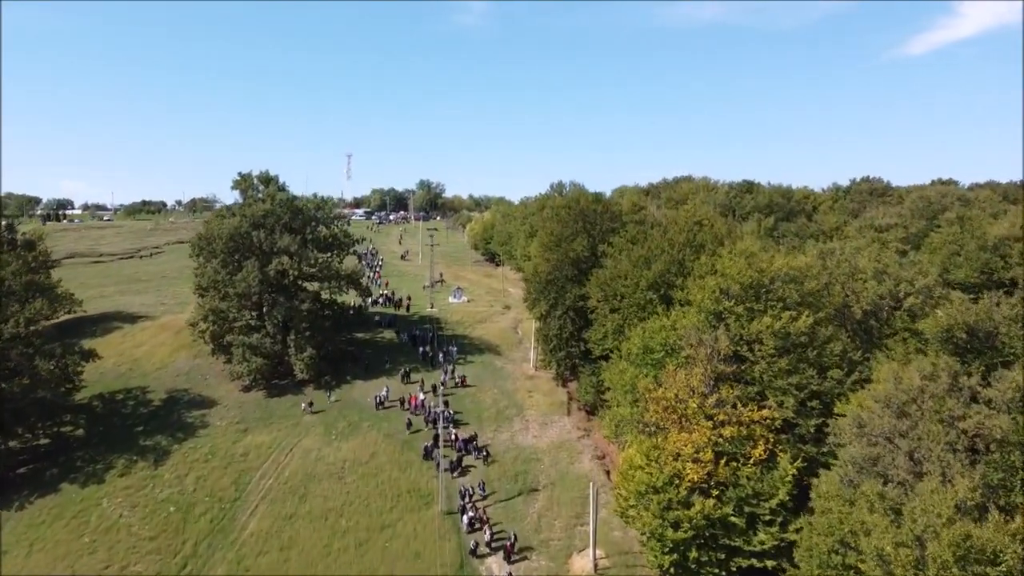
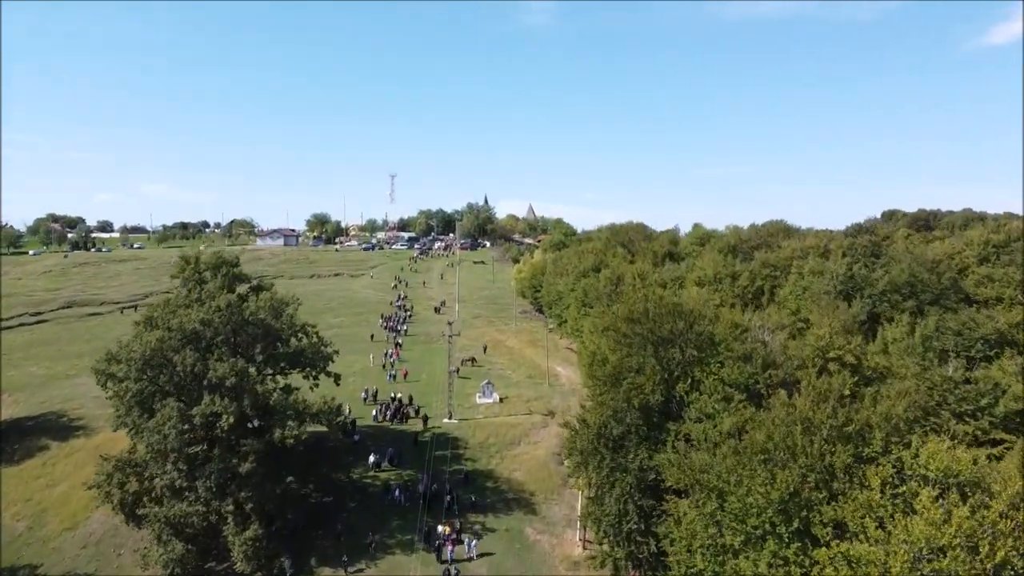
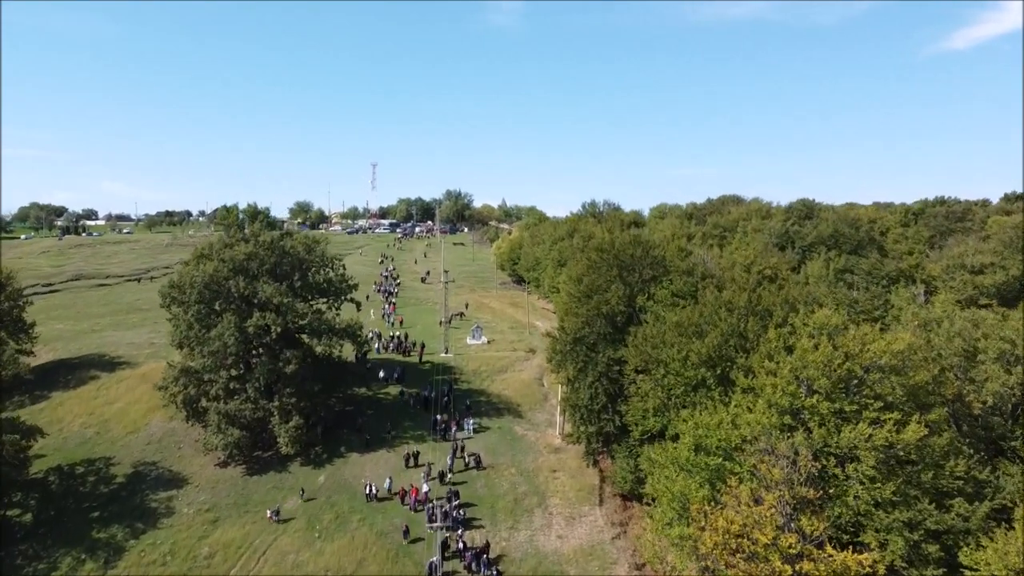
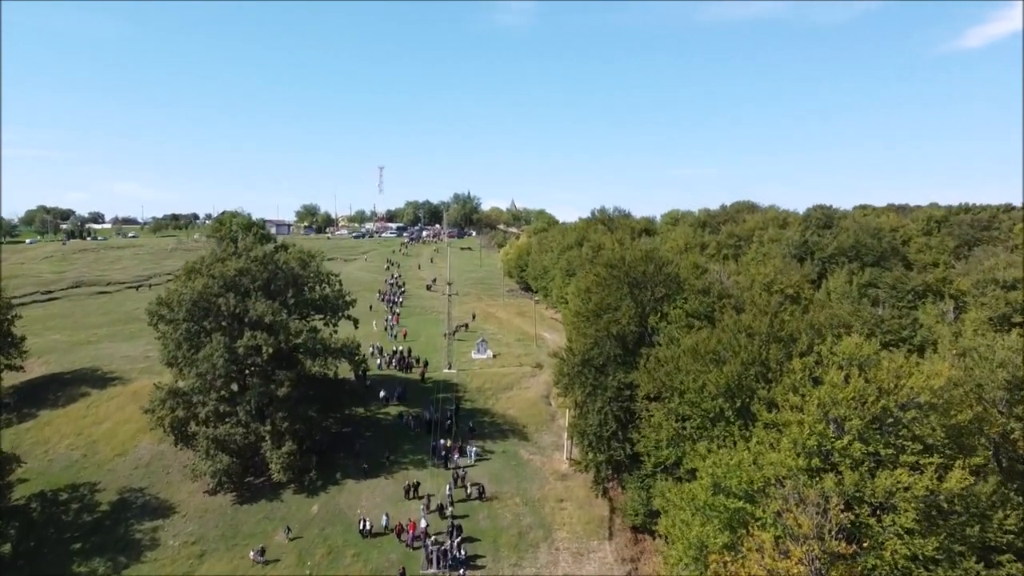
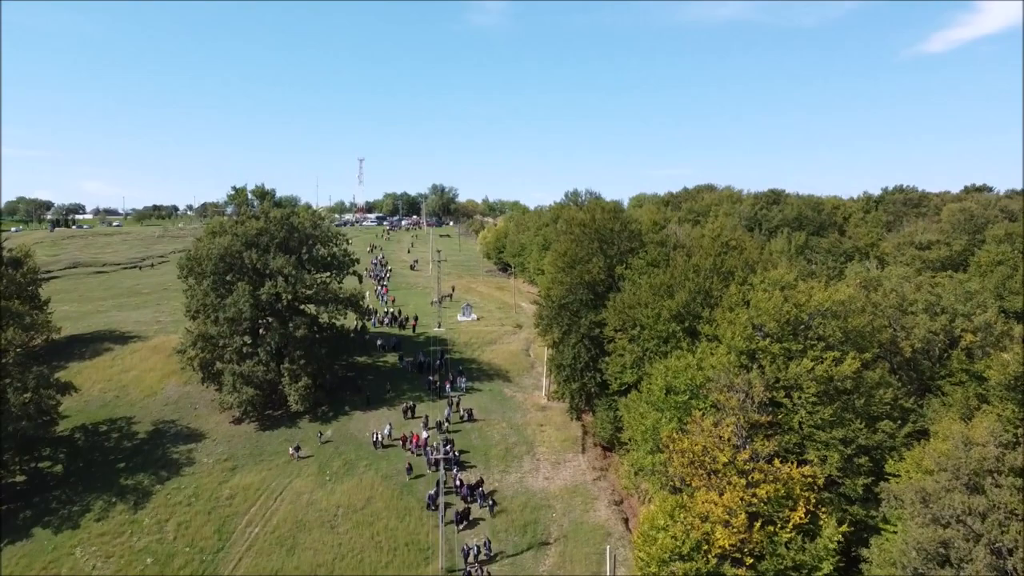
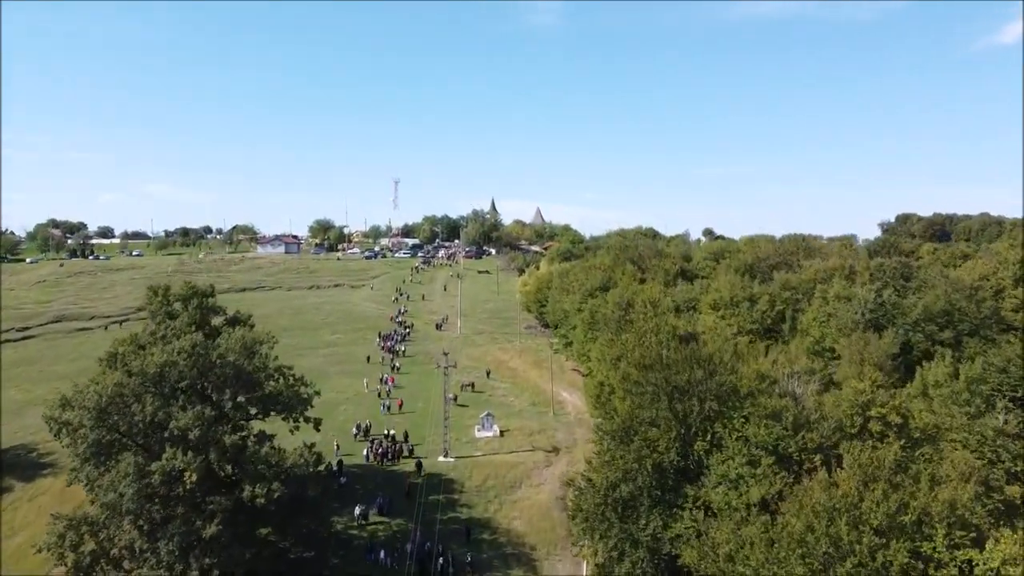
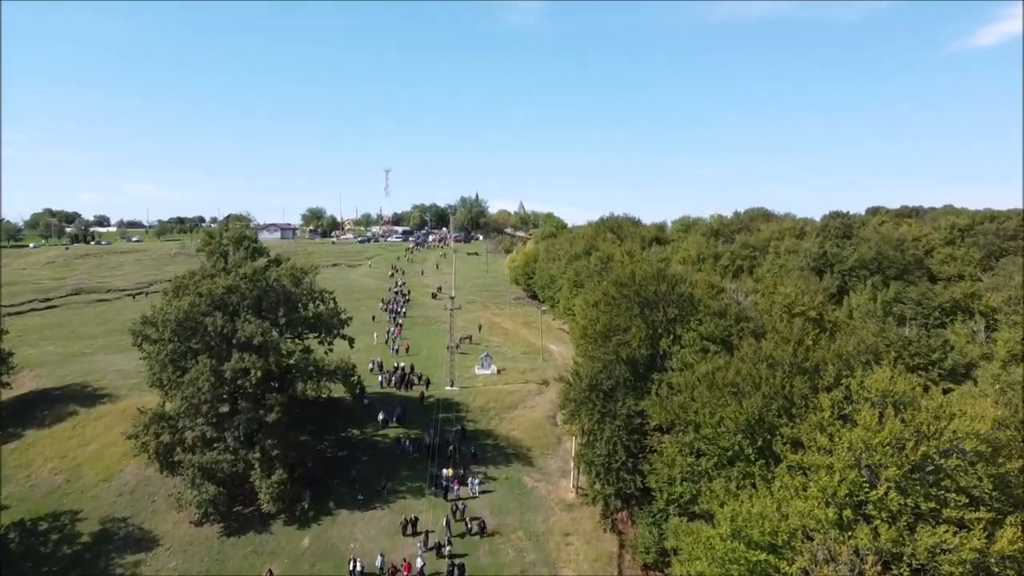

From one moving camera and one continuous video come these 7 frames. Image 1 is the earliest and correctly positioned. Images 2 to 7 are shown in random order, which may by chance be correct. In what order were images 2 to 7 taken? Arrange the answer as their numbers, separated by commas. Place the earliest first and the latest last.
5, 3, 4, 7, 2, 6
